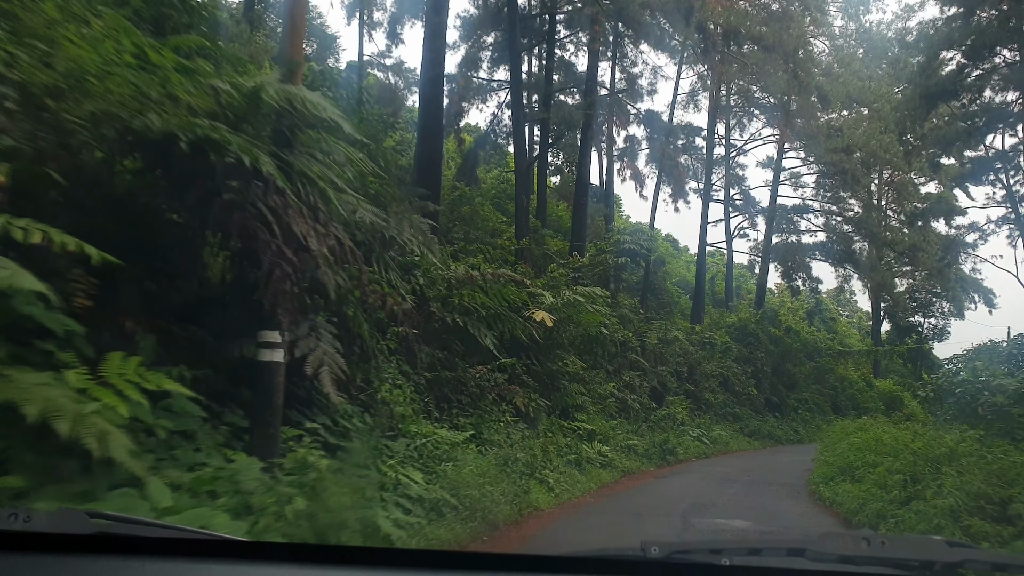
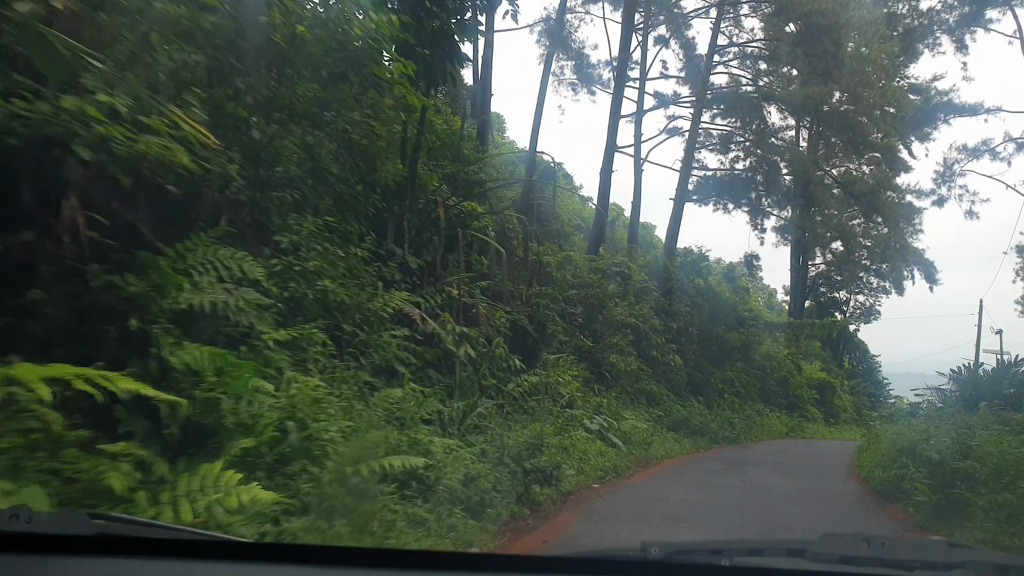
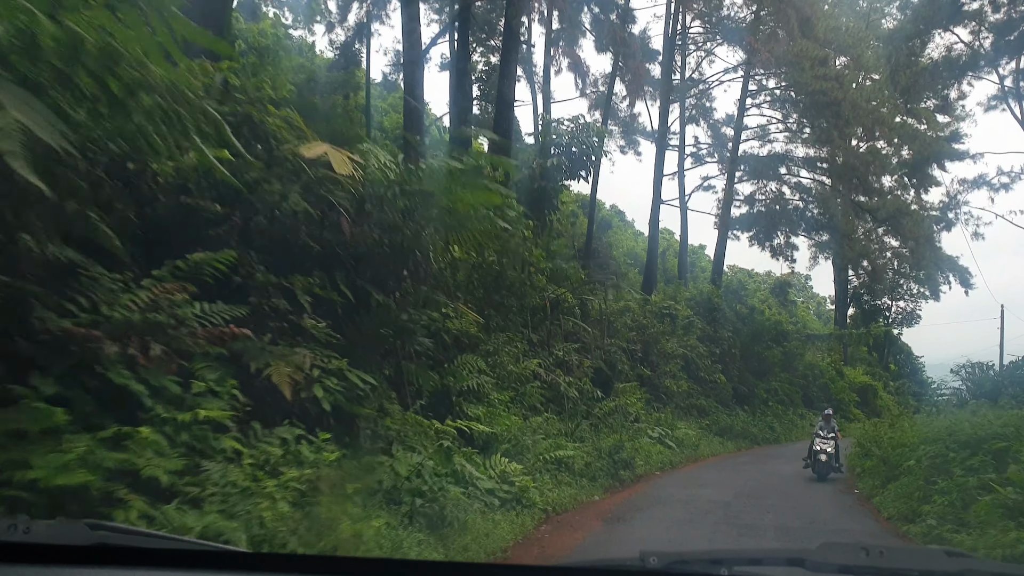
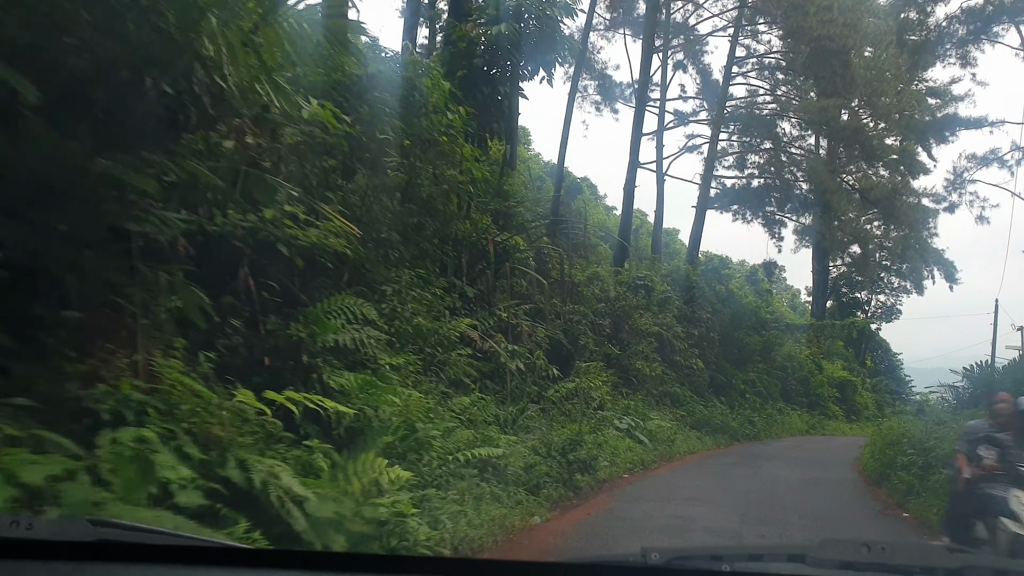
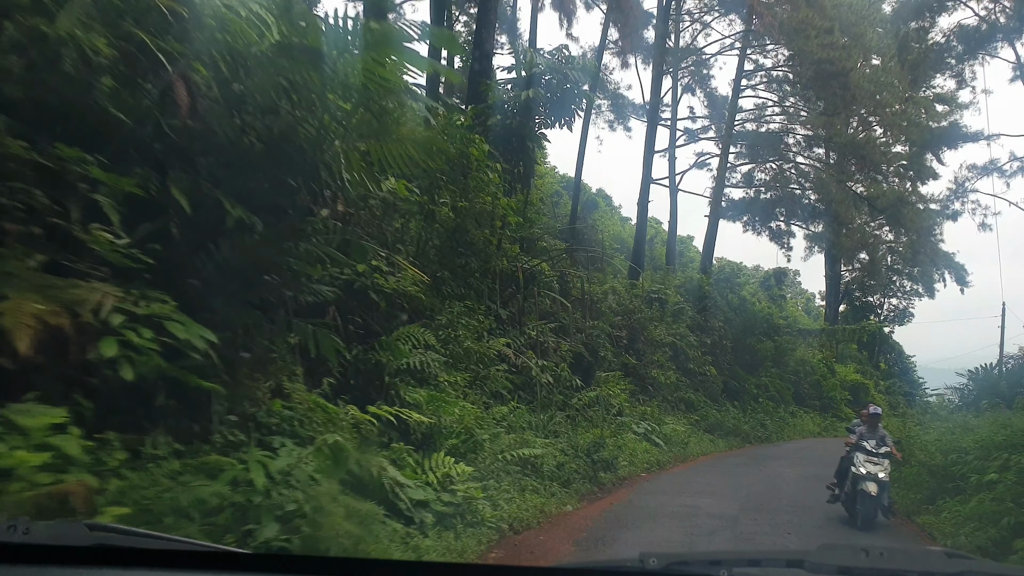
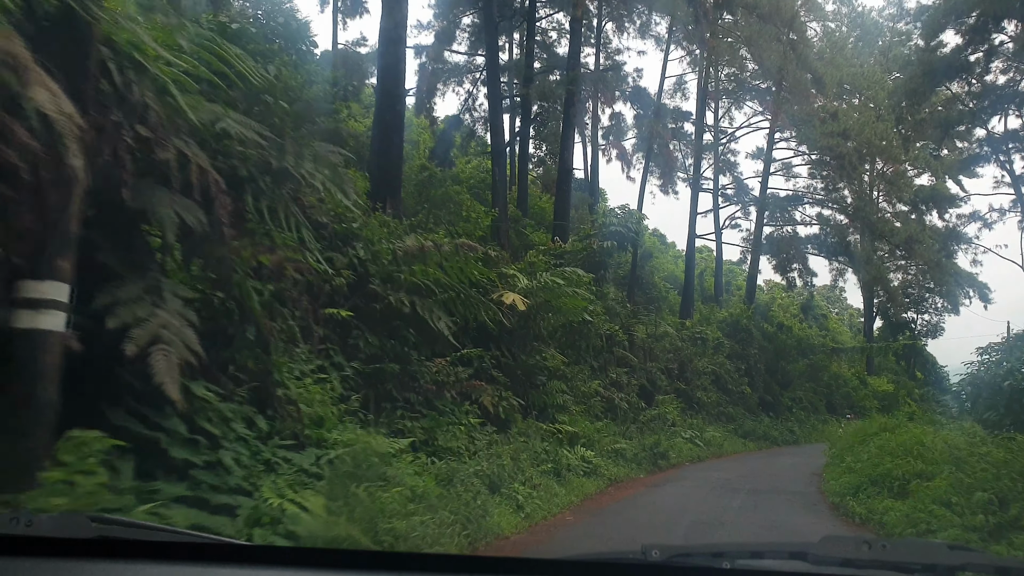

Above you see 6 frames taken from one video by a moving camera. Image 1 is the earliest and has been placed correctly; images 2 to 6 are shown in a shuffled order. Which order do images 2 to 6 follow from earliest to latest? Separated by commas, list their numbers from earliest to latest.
6, 3, 5, 4, 2
